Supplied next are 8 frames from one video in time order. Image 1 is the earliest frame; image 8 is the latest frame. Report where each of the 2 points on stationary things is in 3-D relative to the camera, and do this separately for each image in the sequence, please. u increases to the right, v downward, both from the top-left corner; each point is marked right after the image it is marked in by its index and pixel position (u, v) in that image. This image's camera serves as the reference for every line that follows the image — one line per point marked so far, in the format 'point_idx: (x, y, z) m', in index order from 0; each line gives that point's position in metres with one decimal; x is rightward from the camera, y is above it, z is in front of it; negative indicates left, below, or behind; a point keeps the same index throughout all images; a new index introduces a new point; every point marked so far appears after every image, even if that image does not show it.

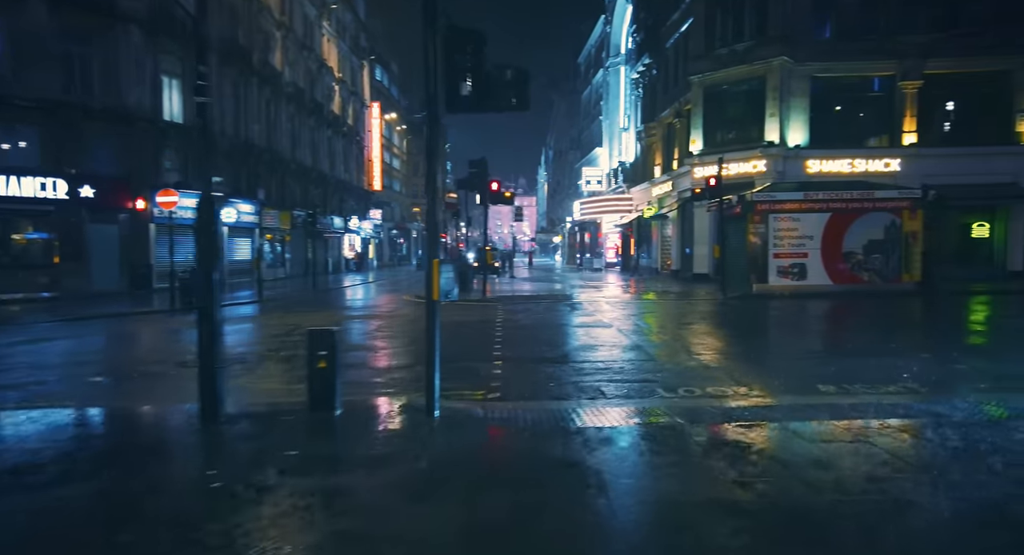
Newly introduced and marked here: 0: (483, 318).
0: (-0.7, -1.1, +18.2) m
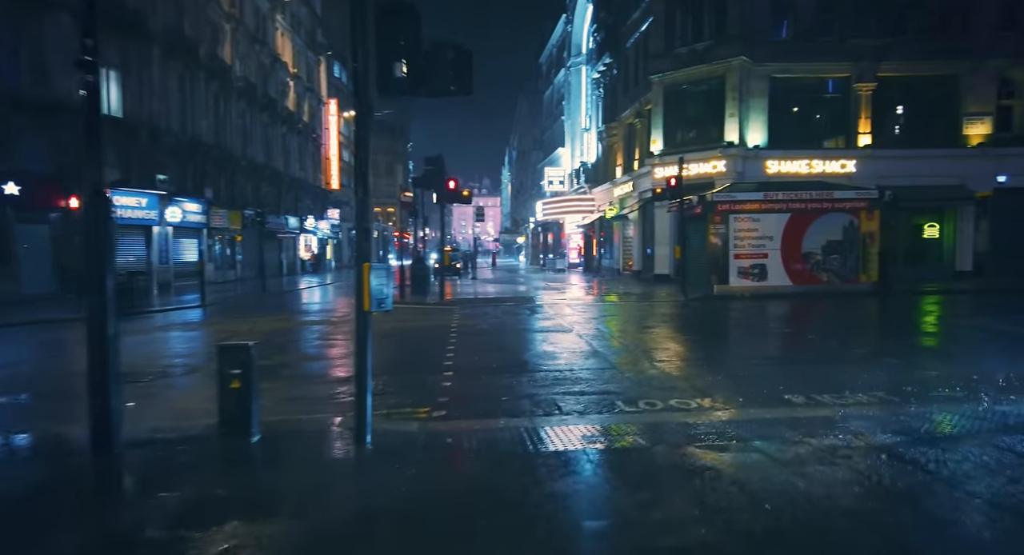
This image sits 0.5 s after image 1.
0: (-1.7, -1.1, +17.7) m
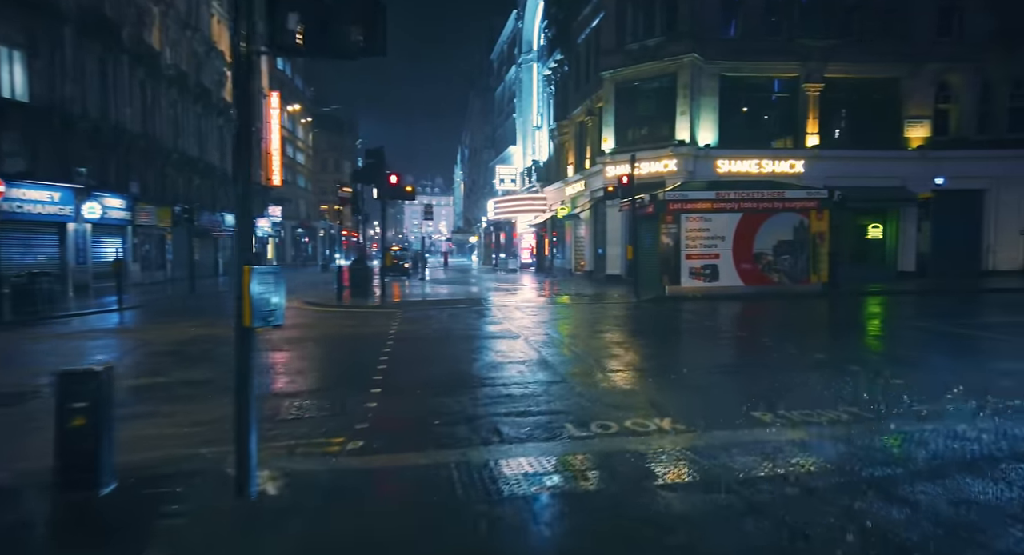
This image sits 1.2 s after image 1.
0: (-2.9, -1.2, +16.7) m
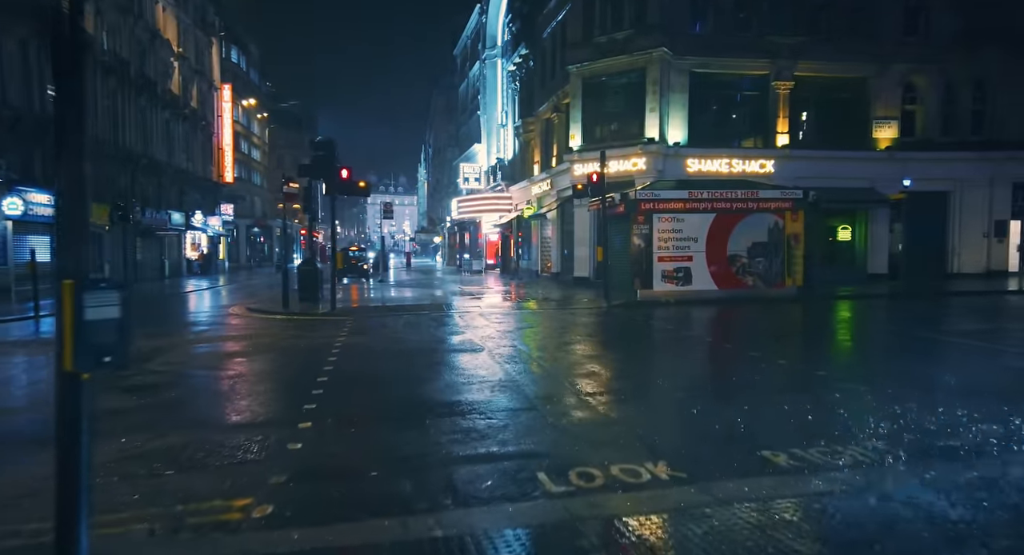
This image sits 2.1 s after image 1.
0: (-3.6, -1.3, +15.4) m
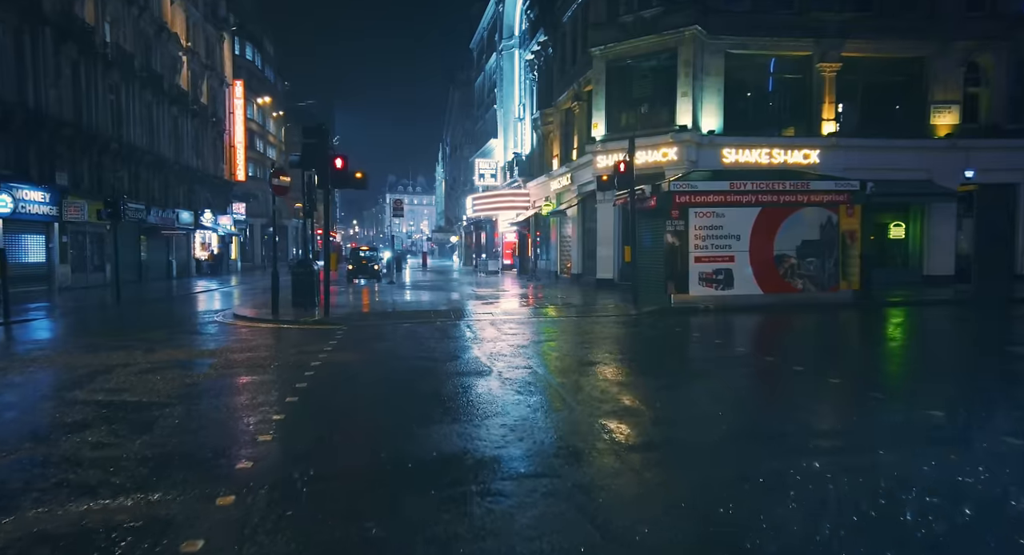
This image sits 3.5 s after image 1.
0: (-3.4, -1.3, +13.1) m
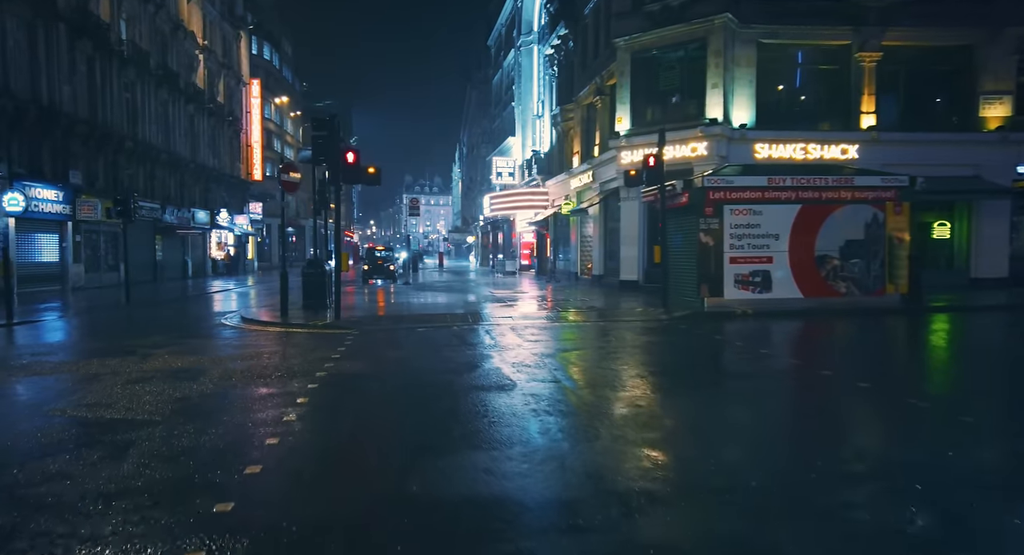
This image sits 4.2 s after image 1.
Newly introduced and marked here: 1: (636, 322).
0: (-3.0, -1.4, +12.0) m
1: (+2.7, -1.0, +17.0) m
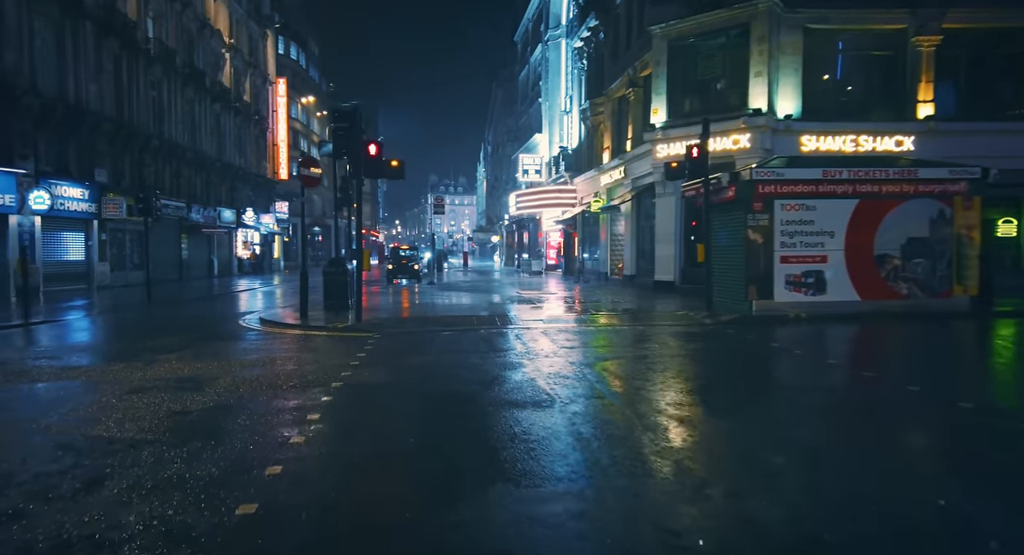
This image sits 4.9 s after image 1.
0: (-2.5, -1.4, +11.0) m
1: (+3.4, -1.0, +15.8) m
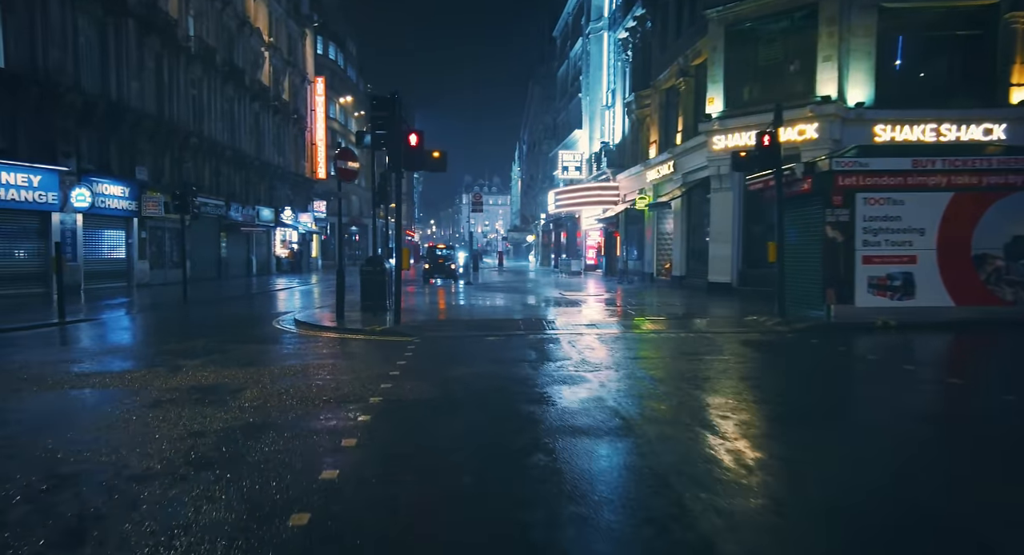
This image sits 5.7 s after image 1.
0: (-1.8, -1.4, +9.8) m
1: (+4.3, -1.0, +14.4) m
